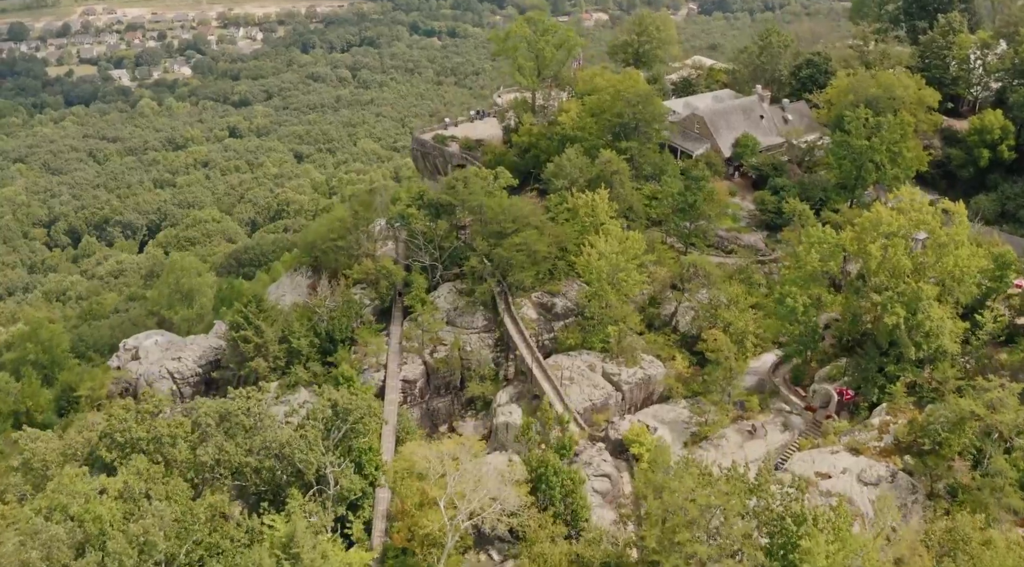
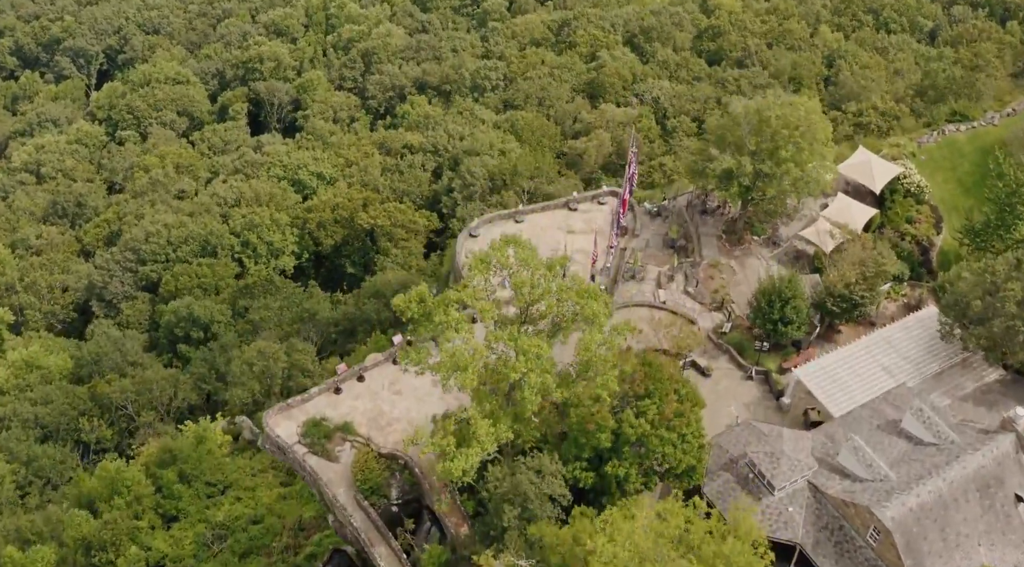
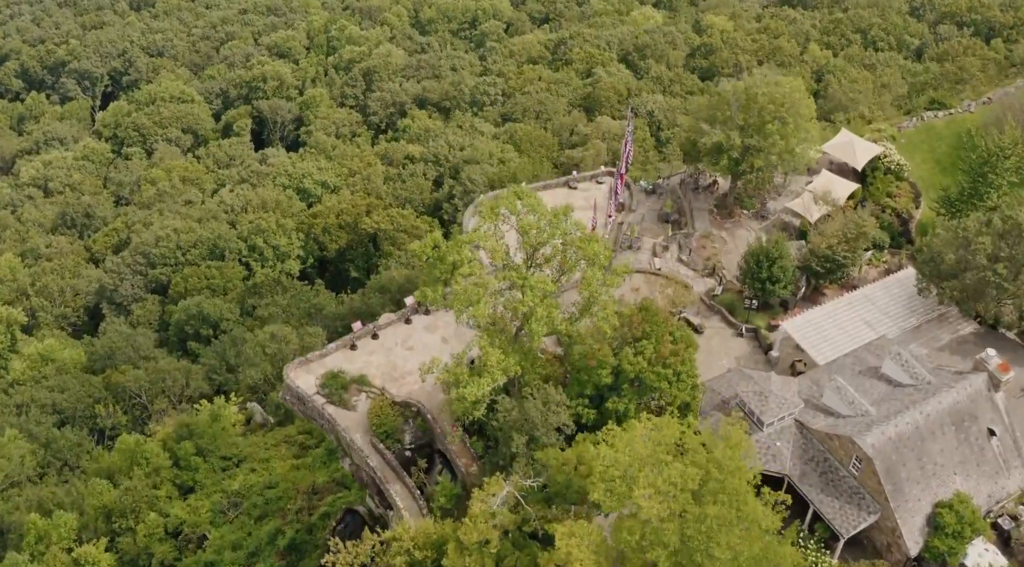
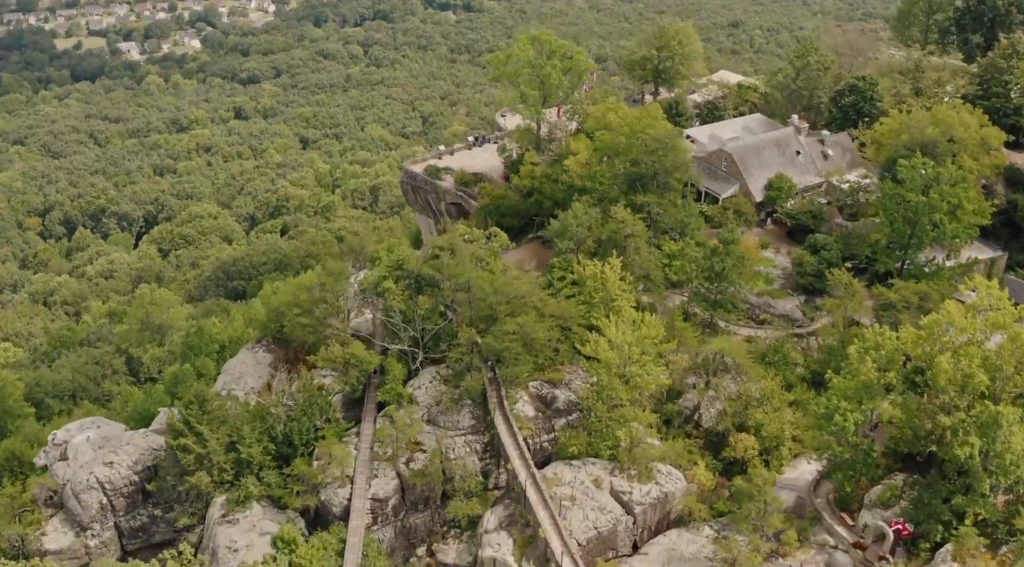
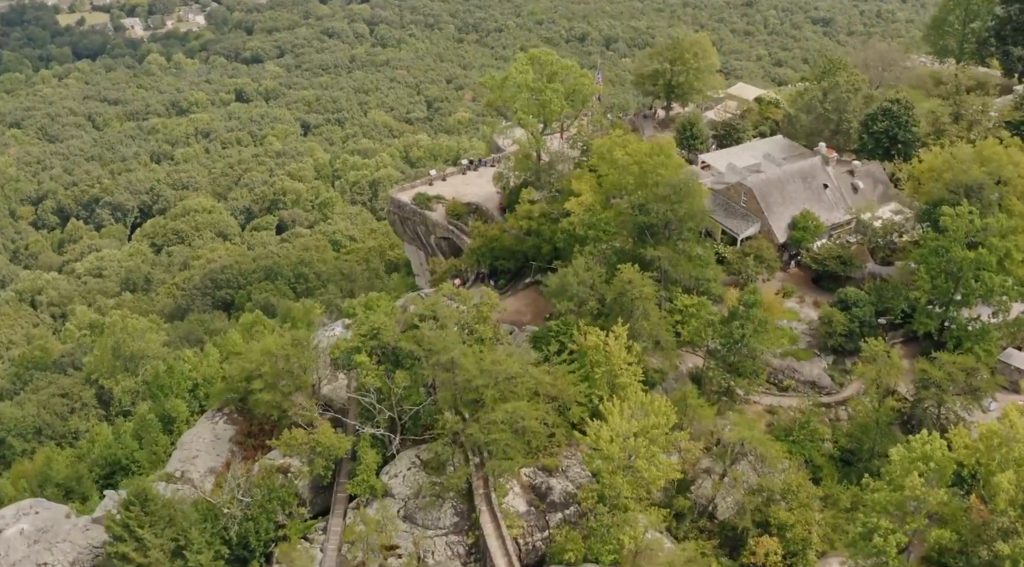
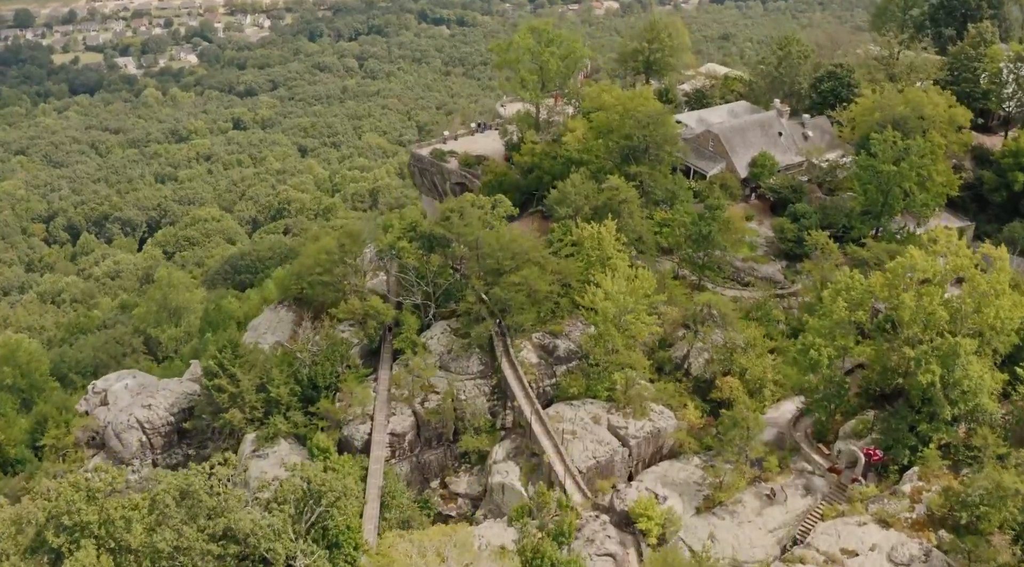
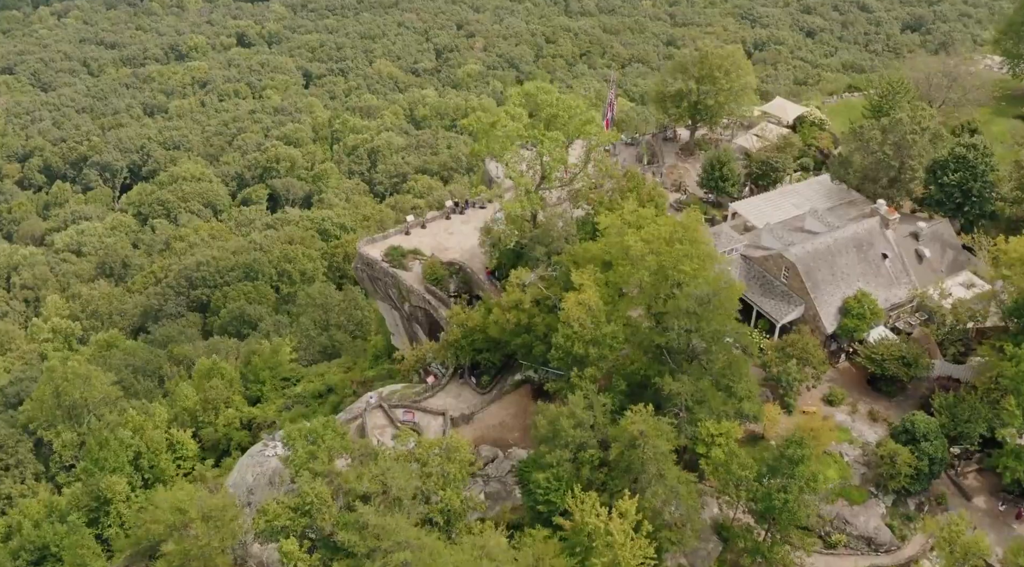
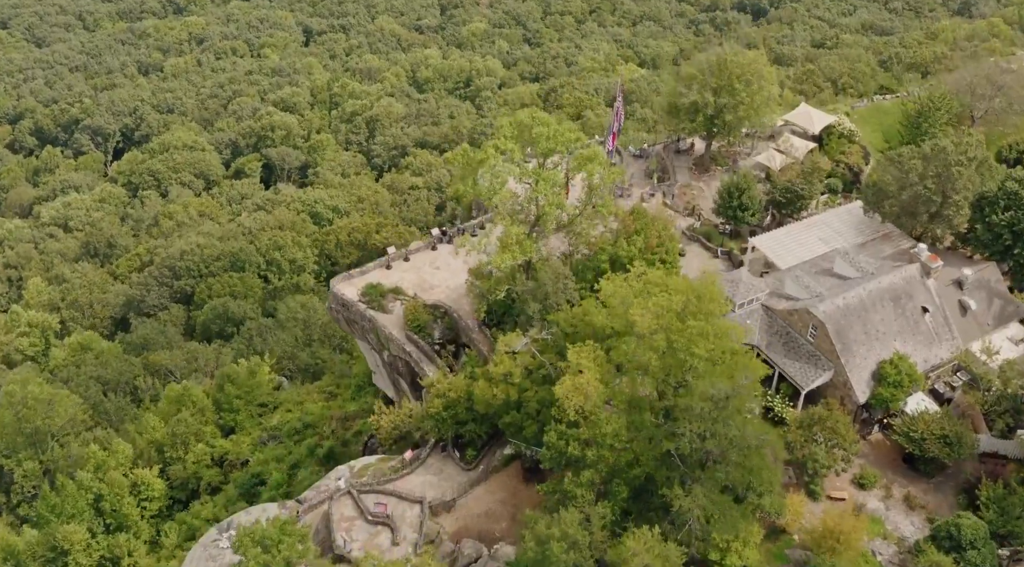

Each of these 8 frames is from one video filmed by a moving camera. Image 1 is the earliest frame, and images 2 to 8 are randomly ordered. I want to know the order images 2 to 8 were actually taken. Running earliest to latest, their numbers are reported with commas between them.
6, 4, 5, 7, 8, 3, 2
